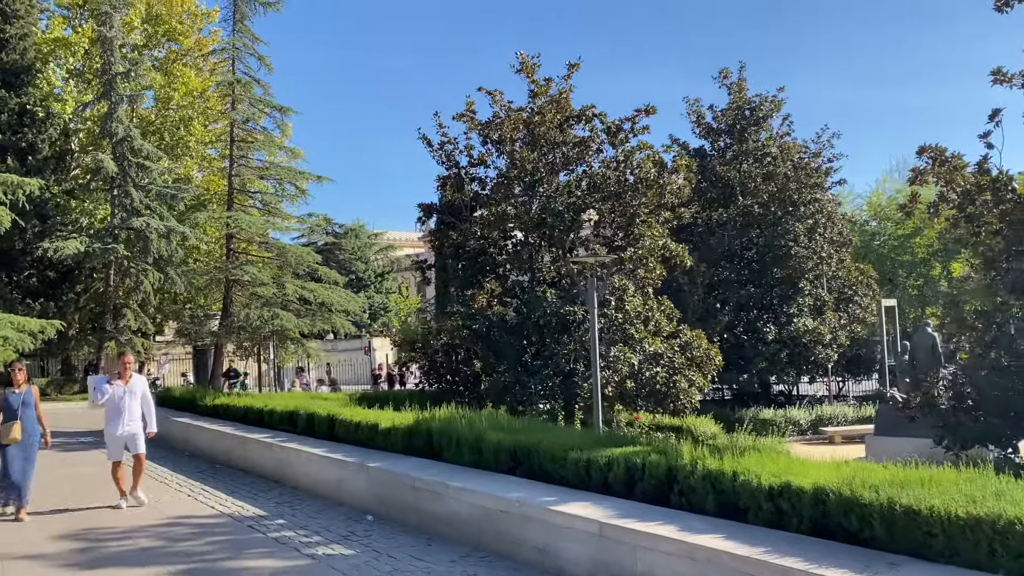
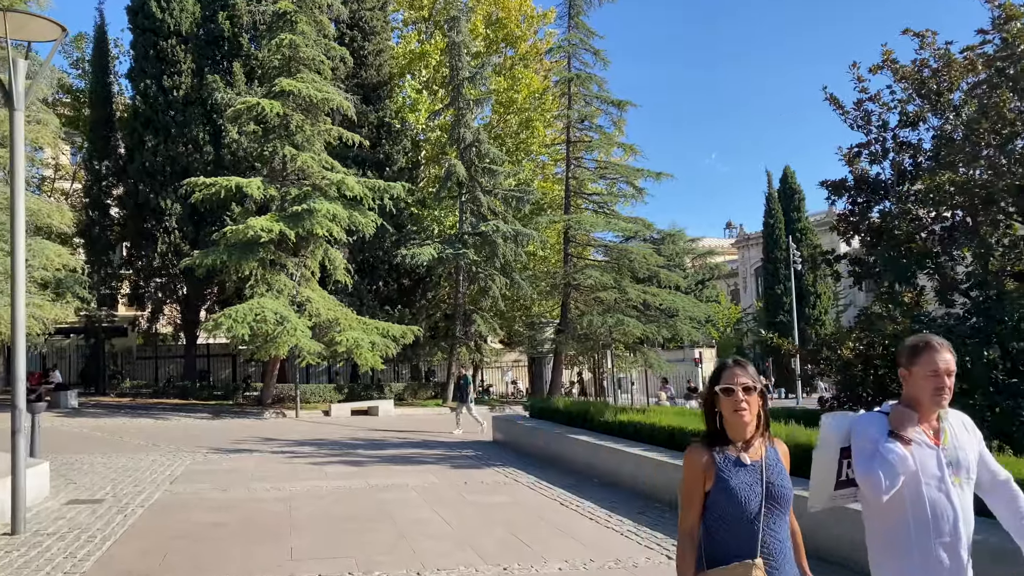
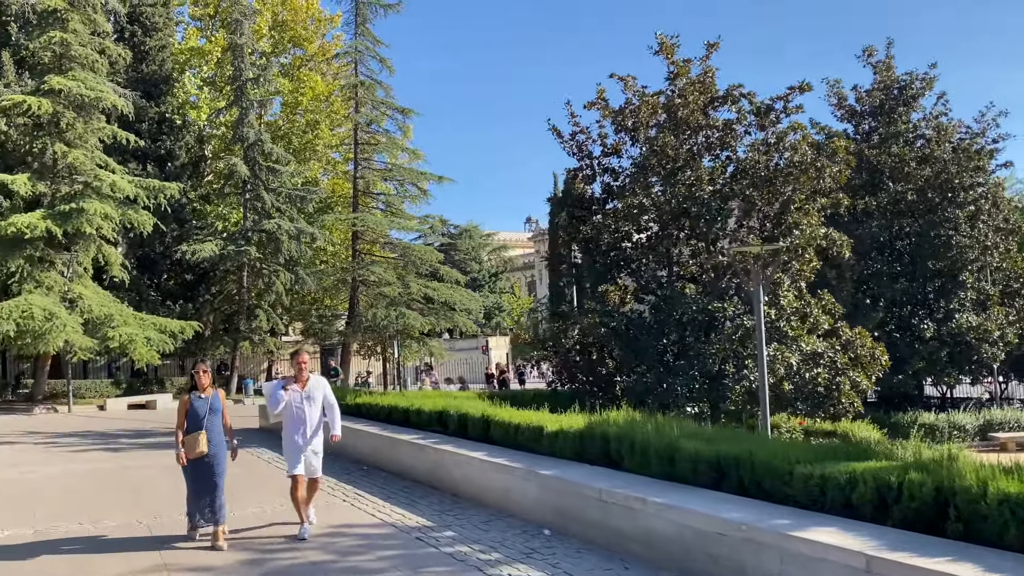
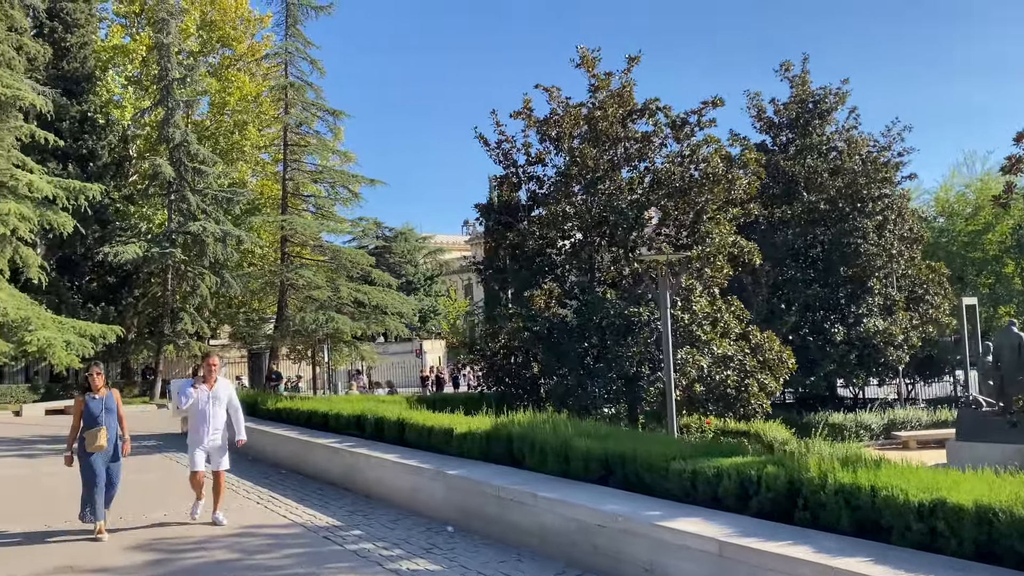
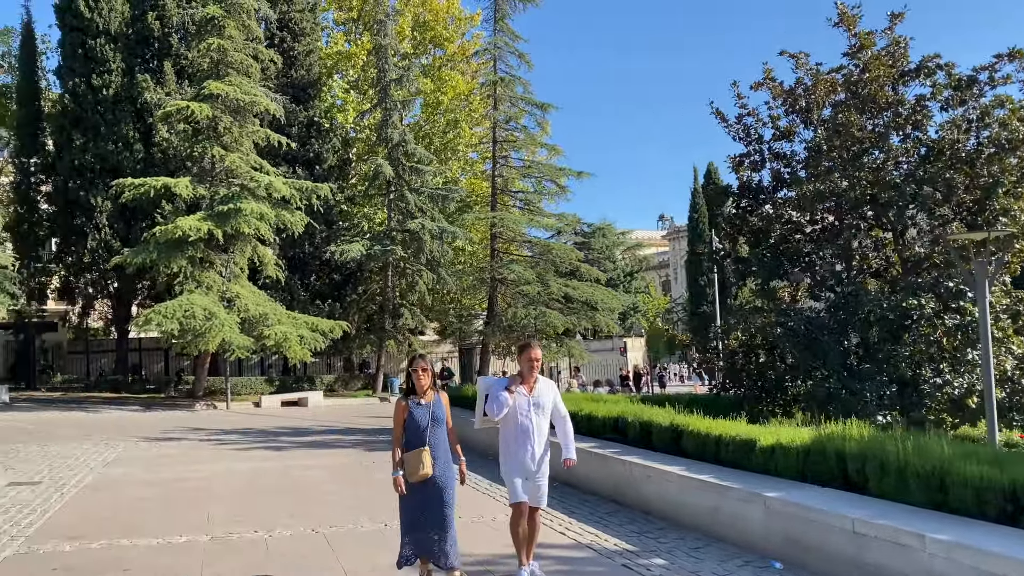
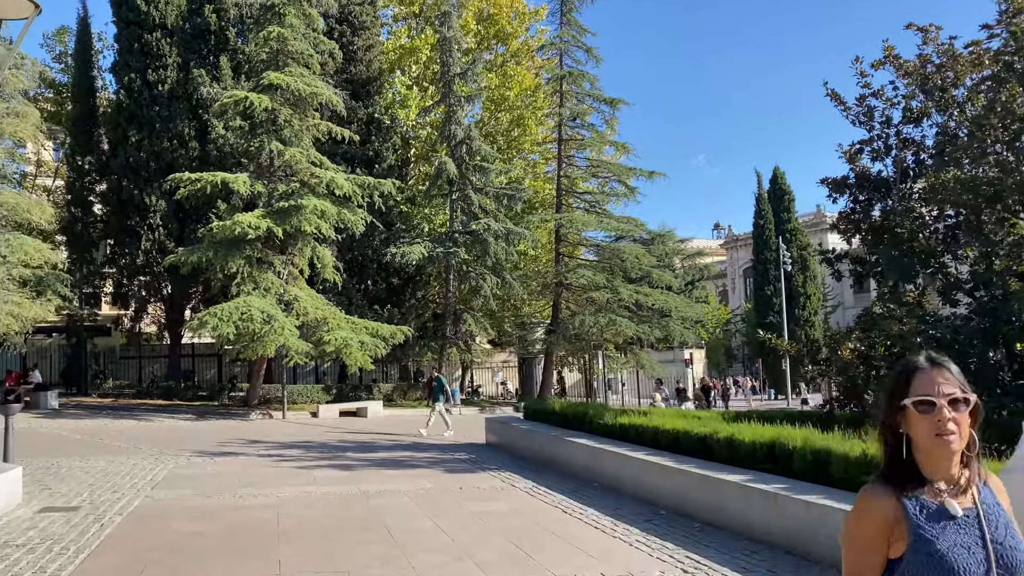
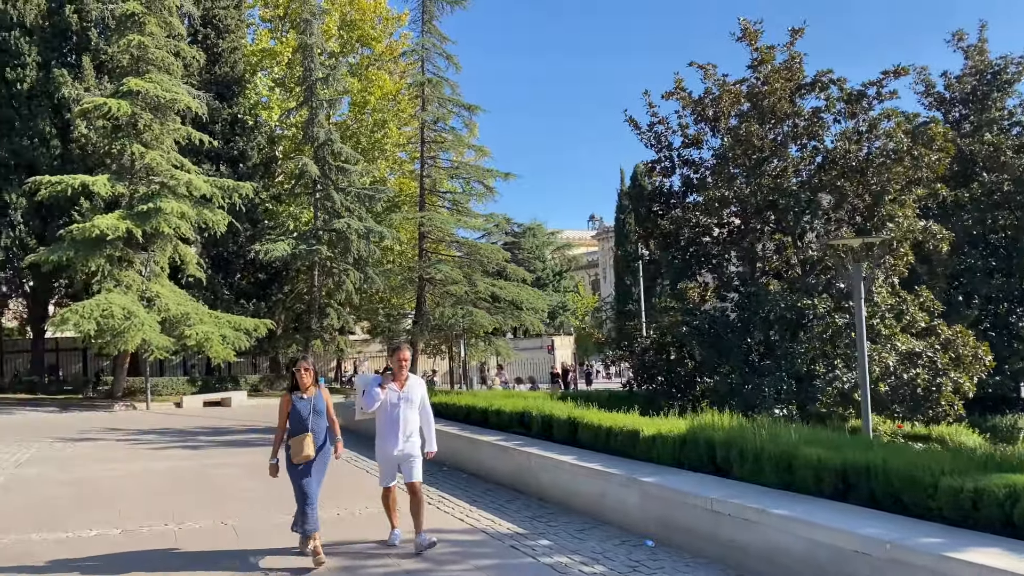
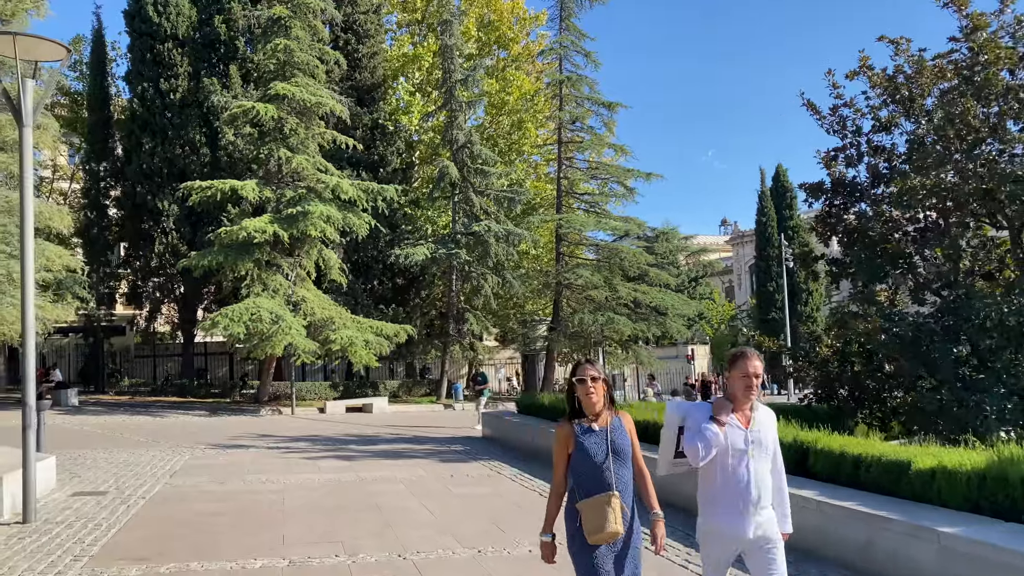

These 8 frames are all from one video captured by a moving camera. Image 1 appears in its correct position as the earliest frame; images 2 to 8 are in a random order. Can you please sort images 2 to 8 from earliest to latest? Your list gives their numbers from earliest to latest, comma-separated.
4, 3, 7, 5, 8, 2, 6
